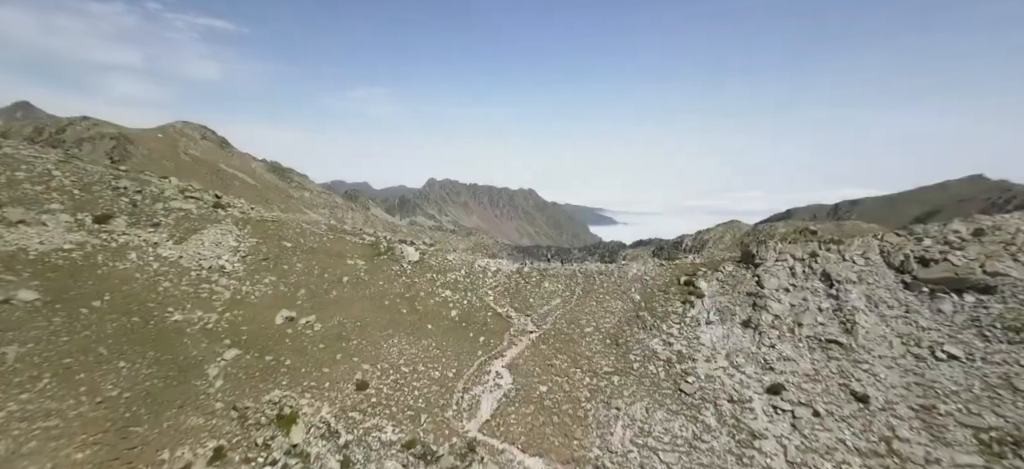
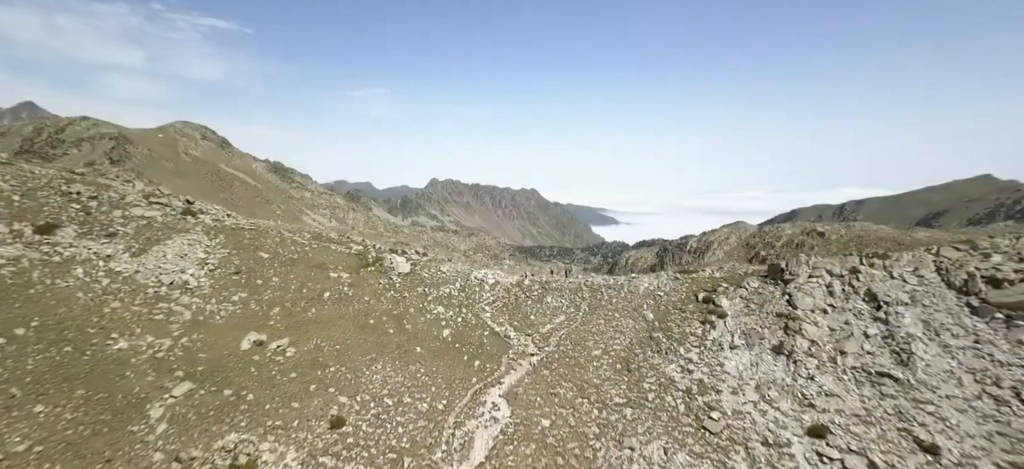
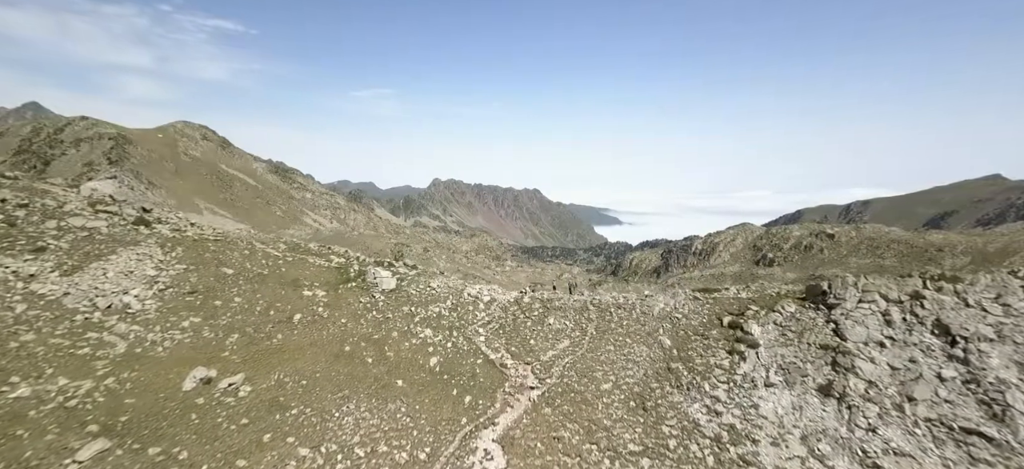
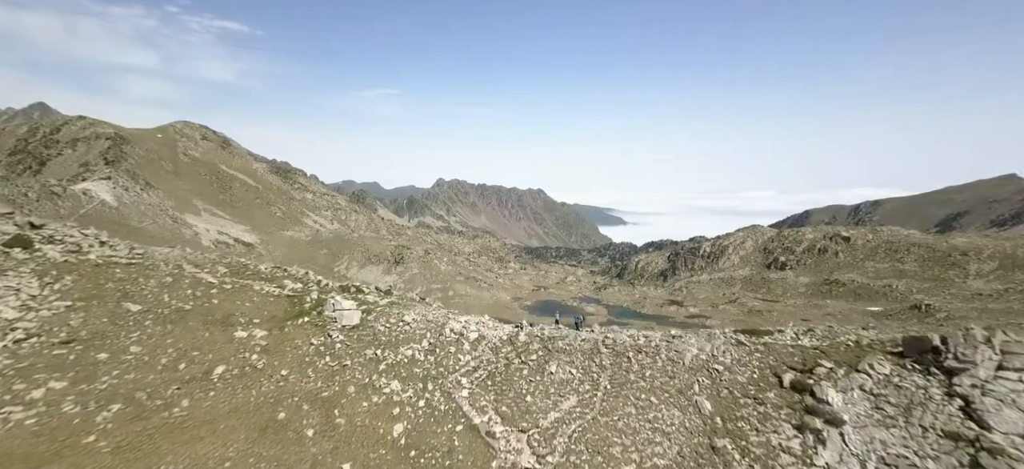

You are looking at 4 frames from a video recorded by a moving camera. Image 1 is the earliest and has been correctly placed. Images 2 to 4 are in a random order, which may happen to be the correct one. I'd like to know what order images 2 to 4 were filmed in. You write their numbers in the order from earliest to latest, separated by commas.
2, 3, 4
